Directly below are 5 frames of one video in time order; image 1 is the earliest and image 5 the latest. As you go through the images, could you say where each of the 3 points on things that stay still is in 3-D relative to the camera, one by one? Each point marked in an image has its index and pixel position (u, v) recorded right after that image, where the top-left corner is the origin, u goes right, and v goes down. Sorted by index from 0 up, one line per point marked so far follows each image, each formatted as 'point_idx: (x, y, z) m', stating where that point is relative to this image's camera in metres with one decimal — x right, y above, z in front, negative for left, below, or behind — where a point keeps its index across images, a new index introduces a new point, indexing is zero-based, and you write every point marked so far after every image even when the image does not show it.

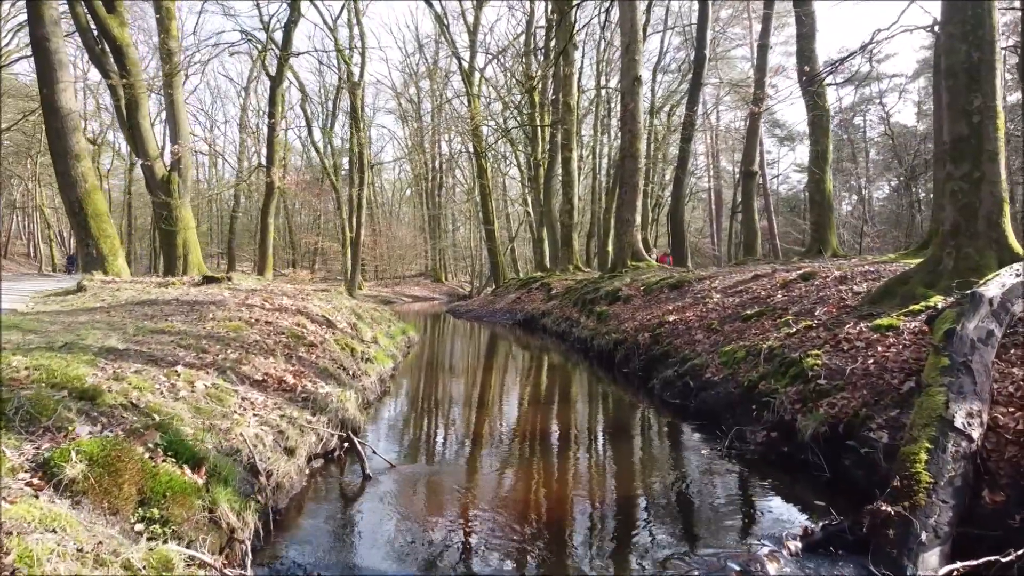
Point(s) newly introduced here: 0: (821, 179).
0: (+8.1, +2.9, +15.3) m
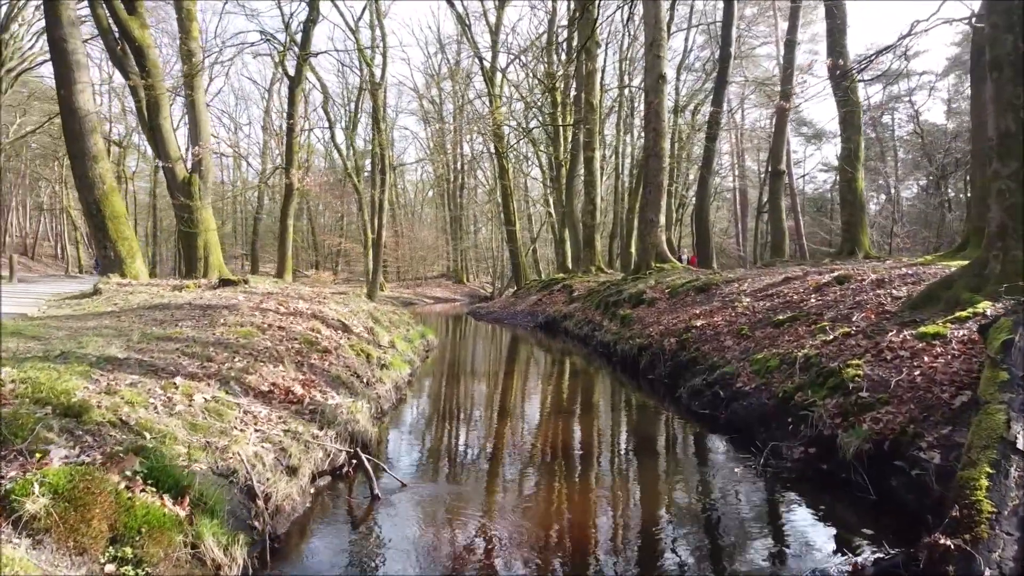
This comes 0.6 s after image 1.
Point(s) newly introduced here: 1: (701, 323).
0: (+8.6, +2.8, +14.7) m
1: (+3.1, -0.6, +9.4) m
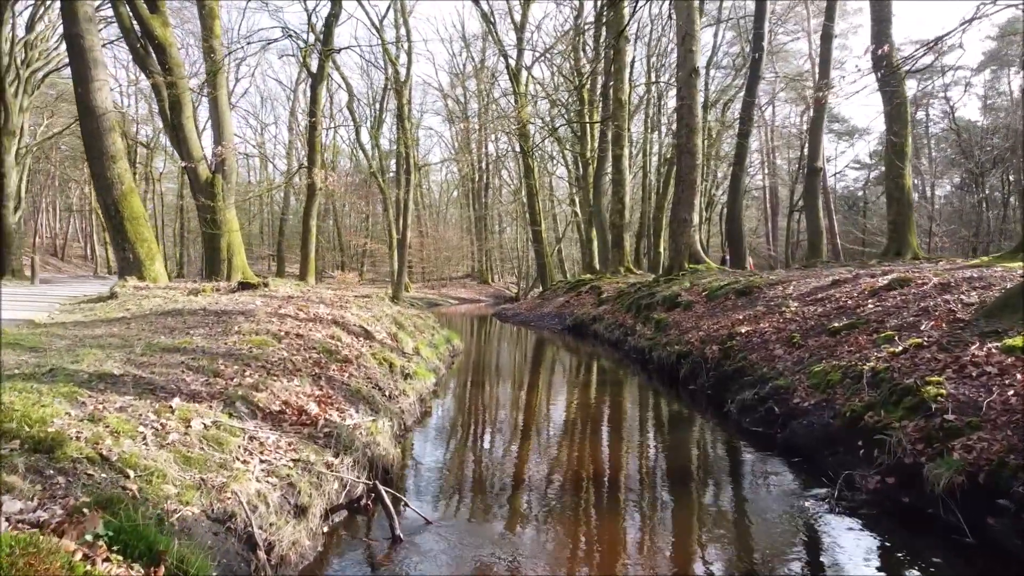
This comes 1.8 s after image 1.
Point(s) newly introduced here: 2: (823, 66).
0: (+9.3, +2.7, +13.8) m
1: (+3.5, -0.6, +8.7) m
2: (+10.4, +7.4, +19.4) m
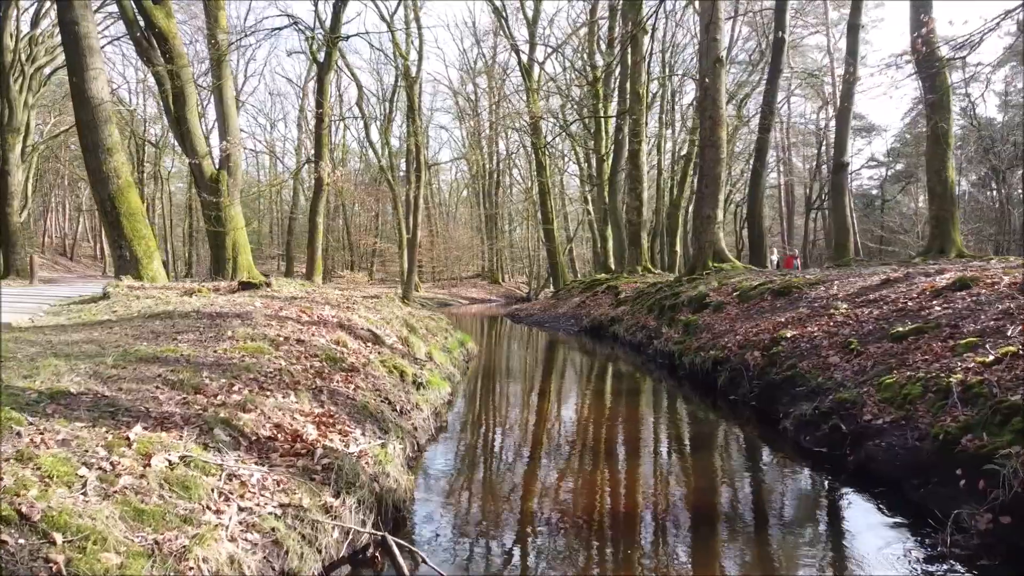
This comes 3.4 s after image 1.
0: (+9.6, +2.7, +12.9) m
1: (+3.8, -0.6, +7.9) m
2: (+10.9, +7.4, +18.5) m
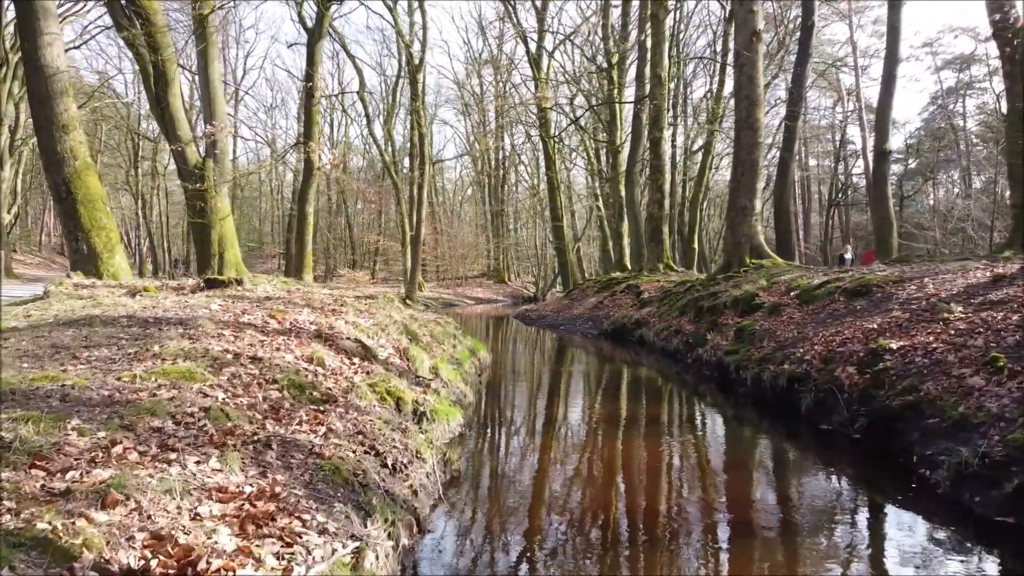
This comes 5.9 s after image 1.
0: (+10.0, +2.7, +11.1) m
1: (+4.1, -0.6, +6.2) m
2: (+11.3, +7.4, +16.7) m
